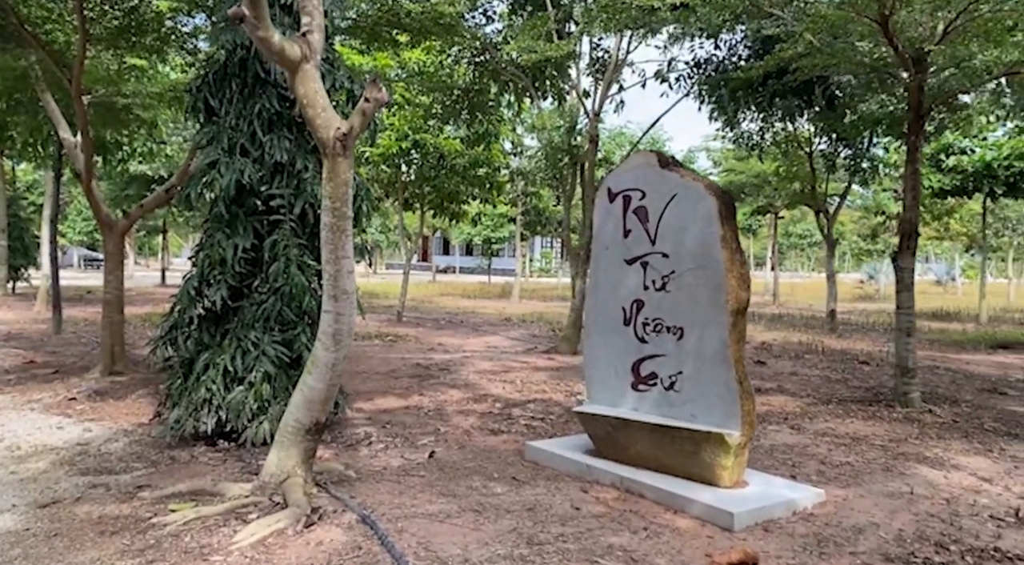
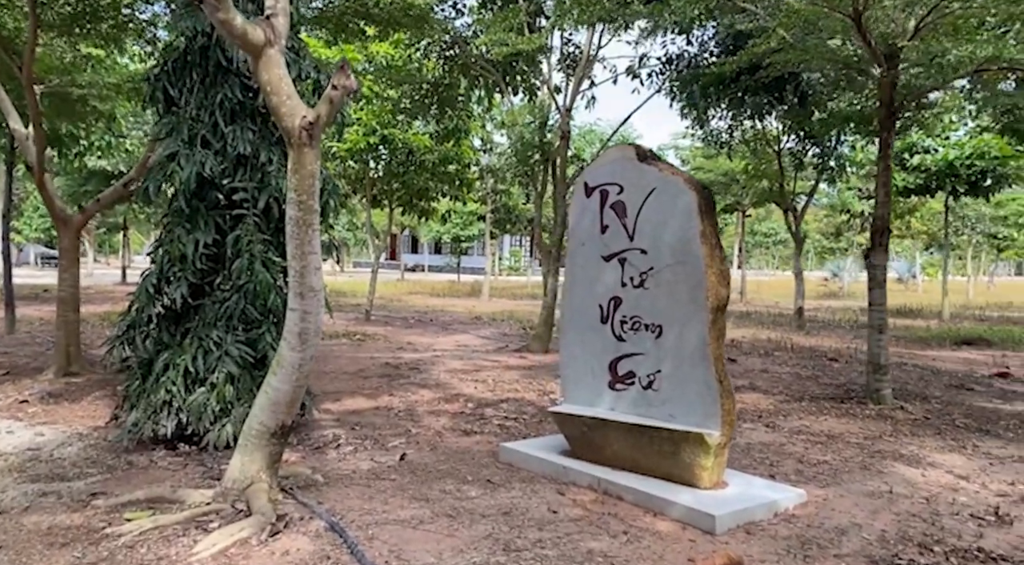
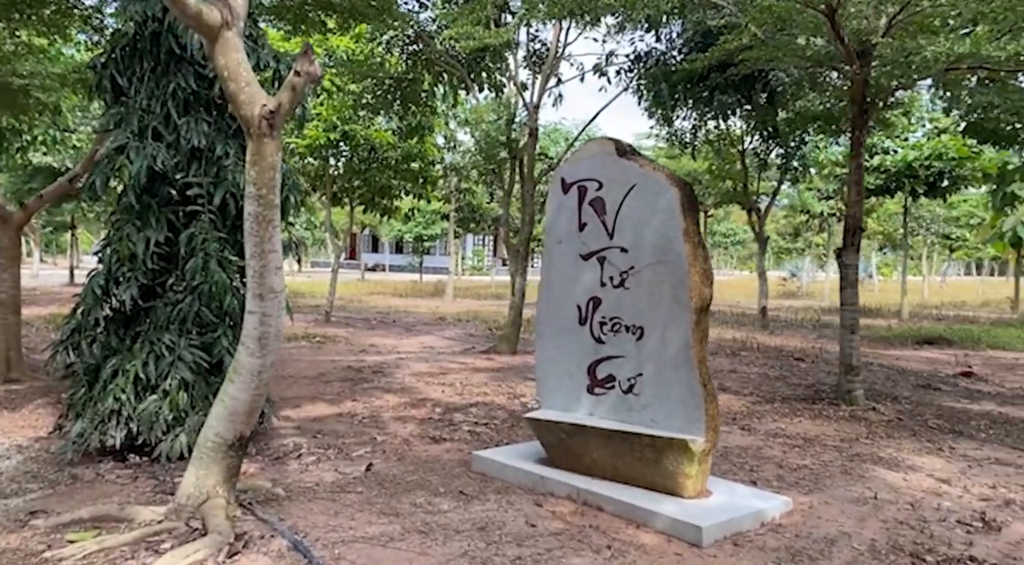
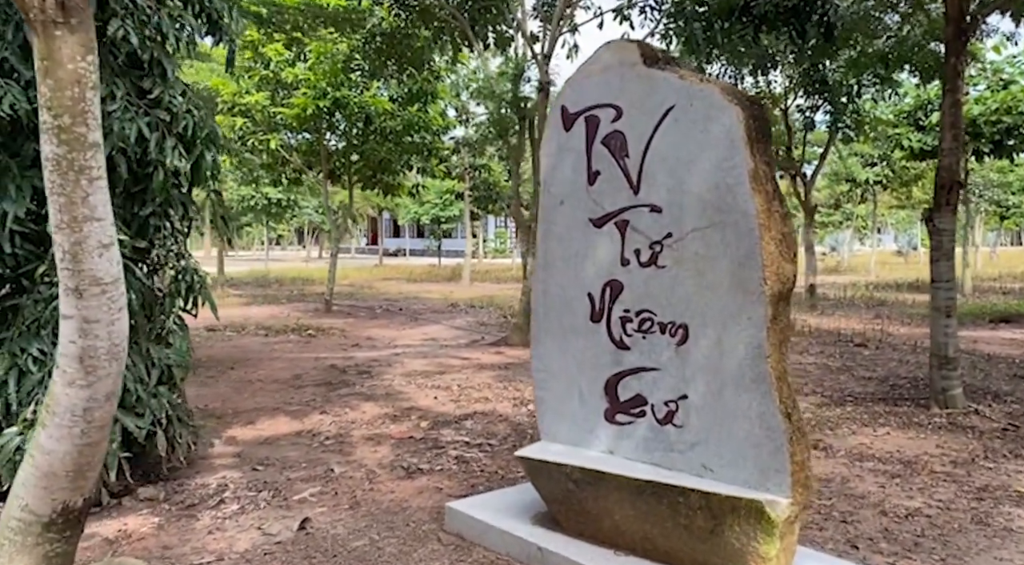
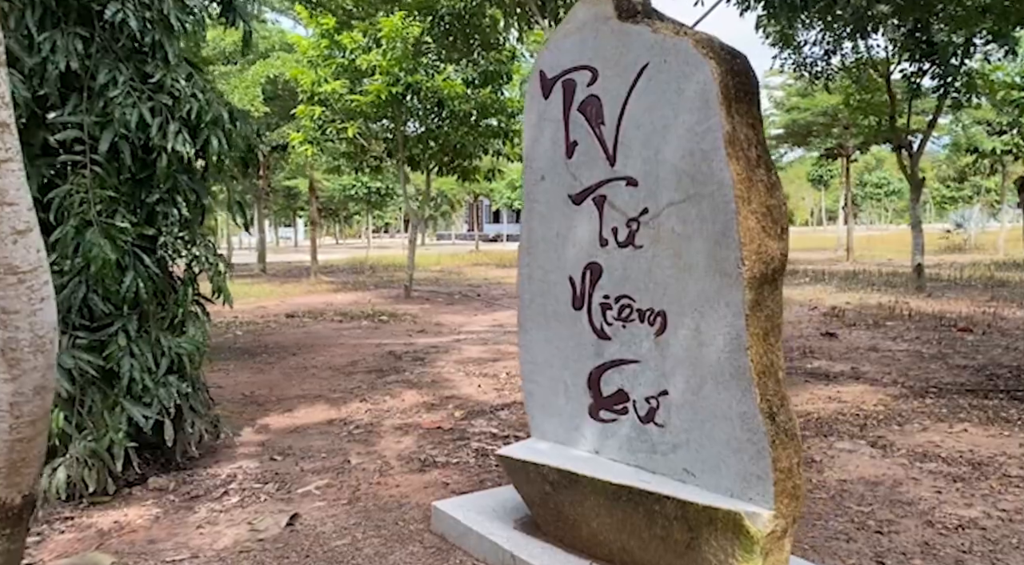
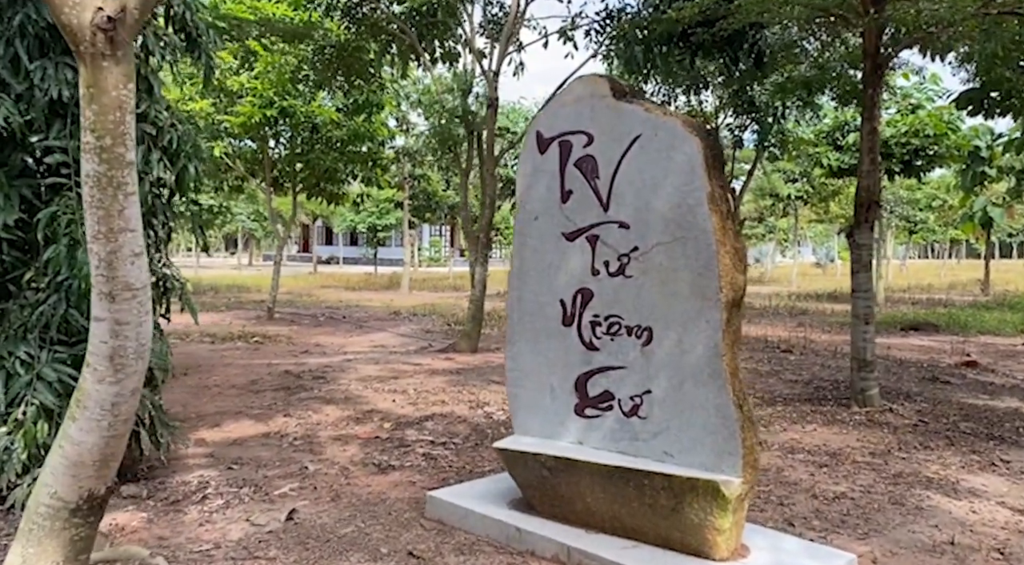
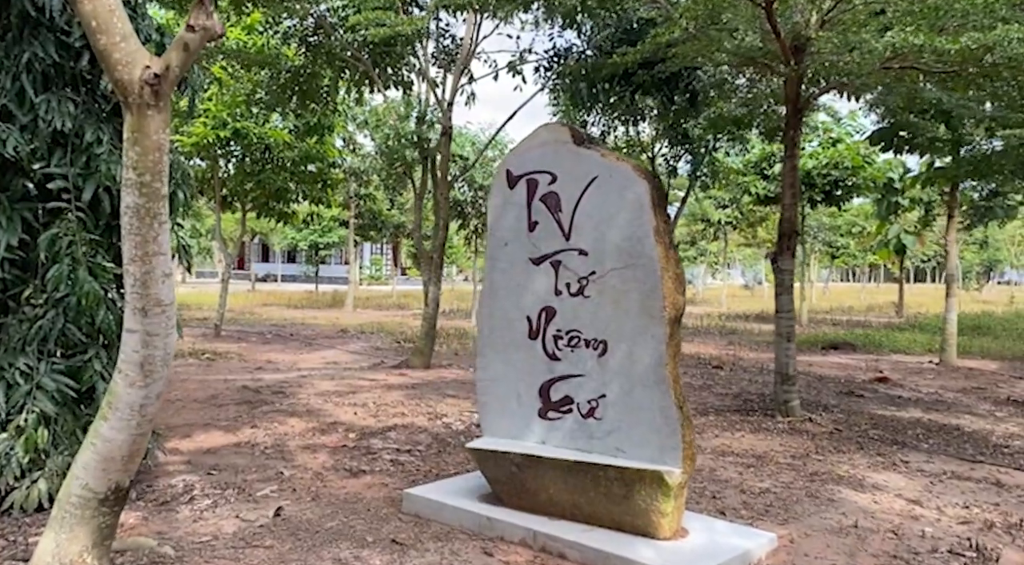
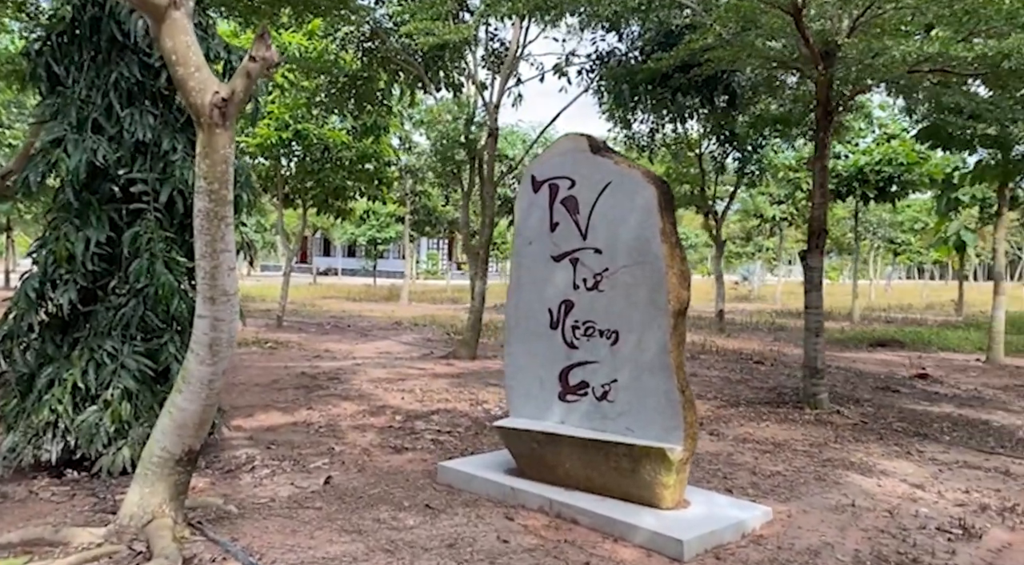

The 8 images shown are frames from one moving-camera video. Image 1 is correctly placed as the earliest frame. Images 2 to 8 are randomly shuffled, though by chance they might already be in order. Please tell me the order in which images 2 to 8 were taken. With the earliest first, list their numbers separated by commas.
2, 3, 8, 7, 6, 4, 5
